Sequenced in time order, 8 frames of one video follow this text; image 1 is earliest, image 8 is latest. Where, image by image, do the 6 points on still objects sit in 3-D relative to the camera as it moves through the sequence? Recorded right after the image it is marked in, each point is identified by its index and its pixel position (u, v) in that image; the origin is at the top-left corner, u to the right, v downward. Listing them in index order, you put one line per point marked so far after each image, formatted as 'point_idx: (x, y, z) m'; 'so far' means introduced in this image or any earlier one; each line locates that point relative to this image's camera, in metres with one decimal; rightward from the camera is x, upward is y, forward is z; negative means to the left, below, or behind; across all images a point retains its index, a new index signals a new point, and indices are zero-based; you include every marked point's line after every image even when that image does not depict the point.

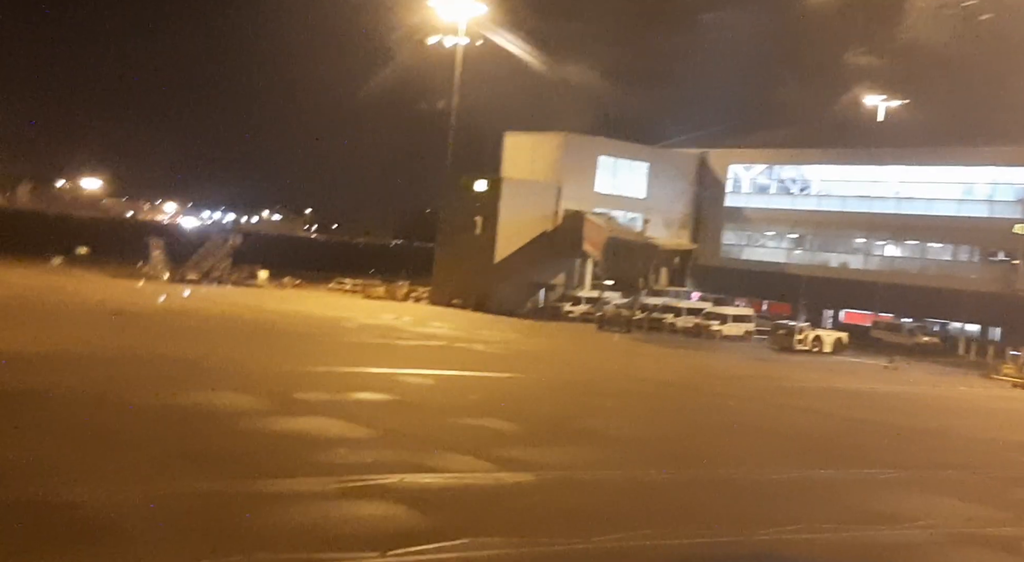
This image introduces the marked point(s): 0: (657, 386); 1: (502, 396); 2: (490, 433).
0: (+2.5, -1.8, +18.7) m
1: (-0.2, -1.5, +14.5) m
2: (-0.3, -1.6, +11.4) m
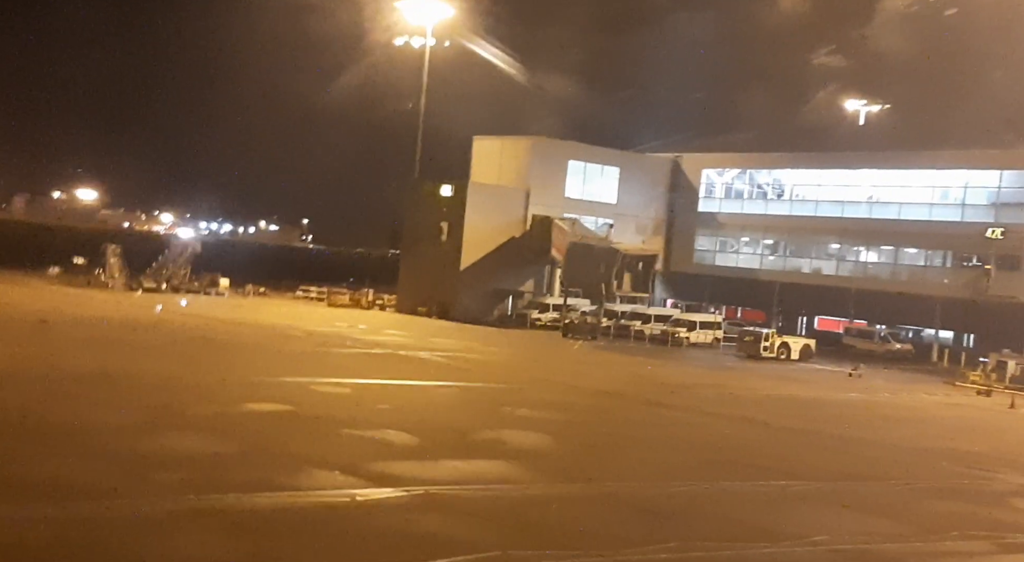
0: (+1.4, -1.9, +18.0) m
1: (-1.3, -1.6, +13.9) m
2: (-1.4, -1.6, +10.7) m
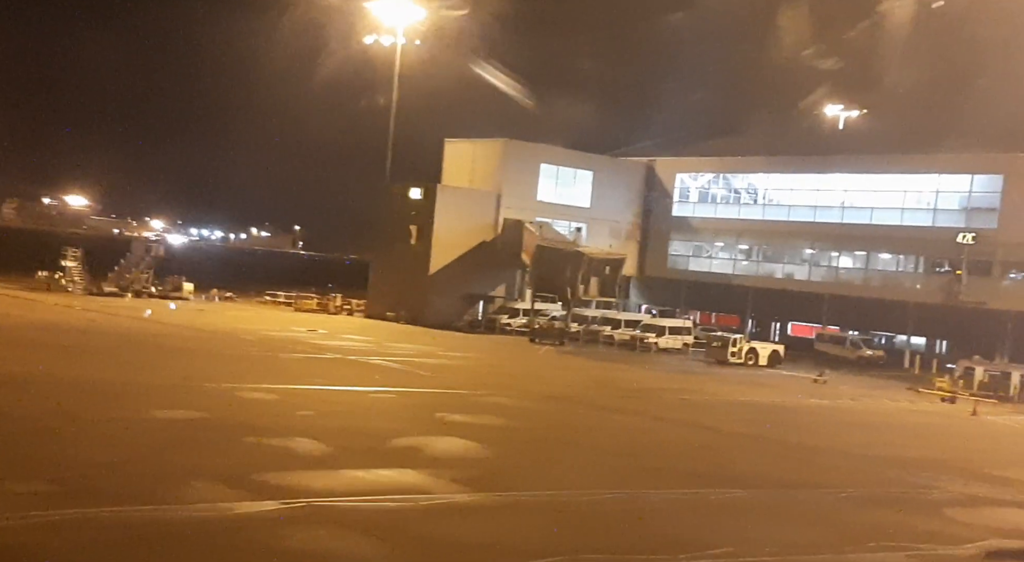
0: (+0.5, -1.9, +17.6) m
1: (-2.1, -1.6, +13.4) m
2: (-2.2, -1.6, +10.3) m
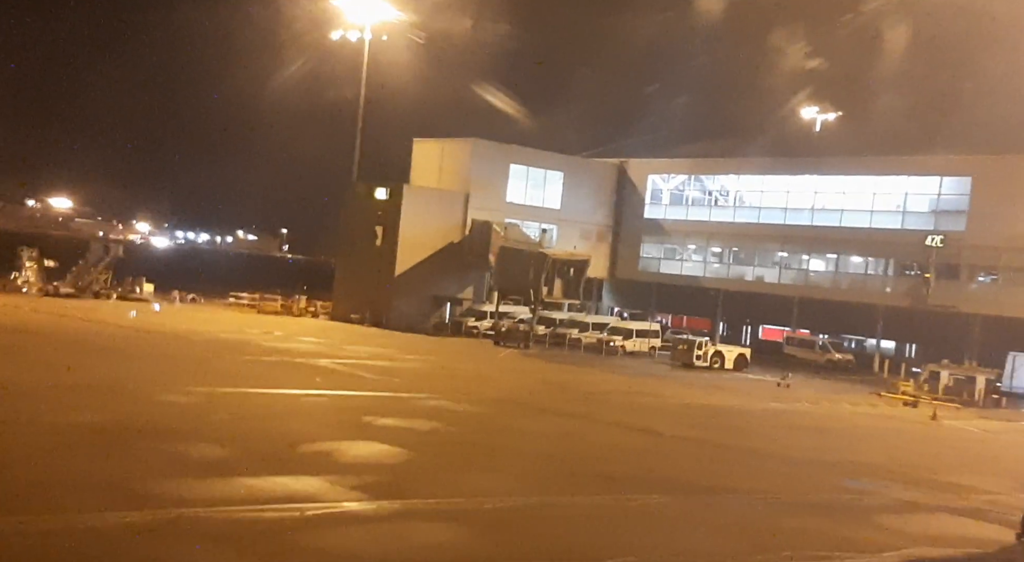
0: (-0.4, -1.9, +17.1) m
1: (-3.0, -1.6, +12.9) m
2: (-3.0, -1.6, +9.8) m
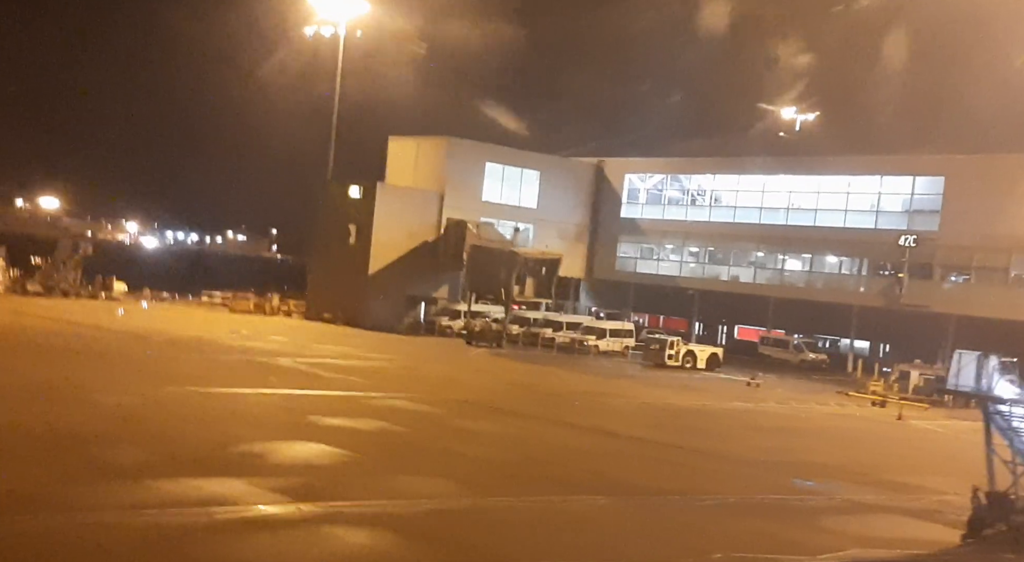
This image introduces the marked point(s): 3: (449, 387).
0: (-1.0, -1.9, +16.9) m
1: (-3.6, -1.5, +12.7) m
2: (-3.6, -1.6, +9.6) m
3: (-1.1, -1.9, +19.6) m
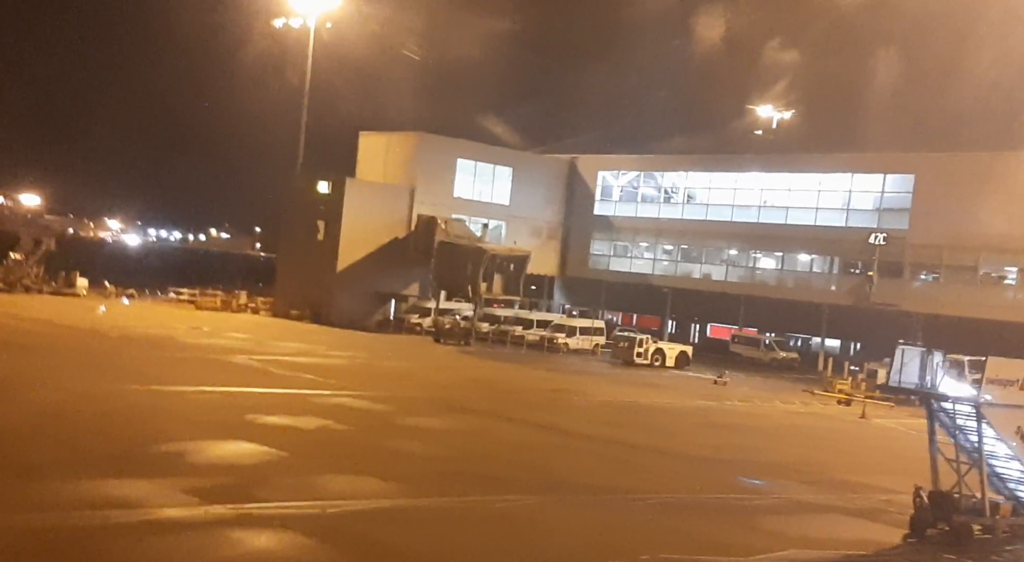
0: (-1.7, -1.8, +16.6) m
1: (-4.2, -1.5, +12.4) m
2: (-4.2, -1.5, +9.2) m
3: (-1.9, -1.8, +19.3) m
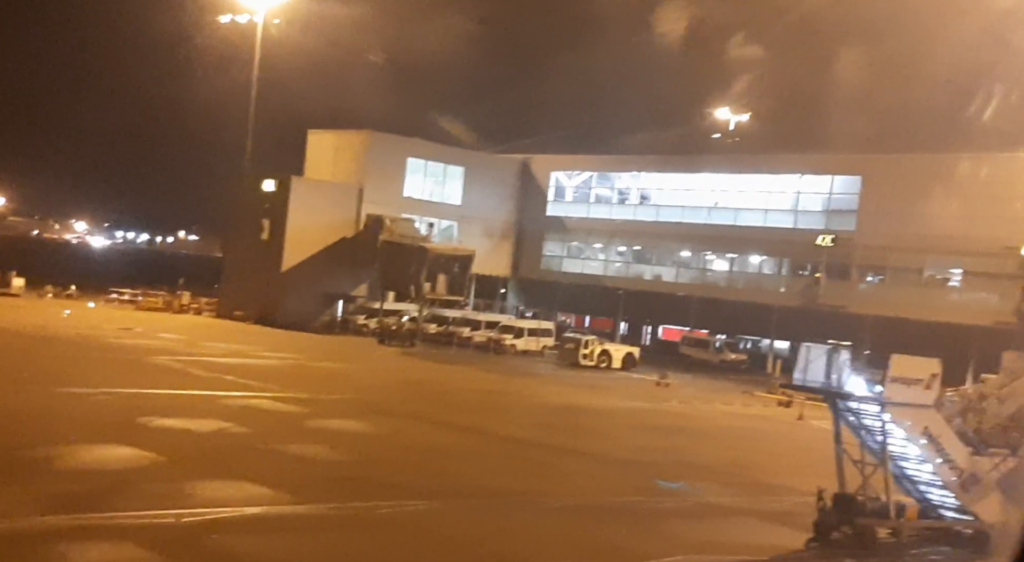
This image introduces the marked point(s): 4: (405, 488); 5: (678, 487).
0: (-2.9, -1.8, +16.1) m
1: (-5.3, -1.4, +11.8) m
2: (-5.1, -1.4, +8.6) m
3: (-3.1, -1.8, +18.8) m
4: (-1.0, -1.9, +10.0) m
5: (+1.8, -2.2, +11.7) m
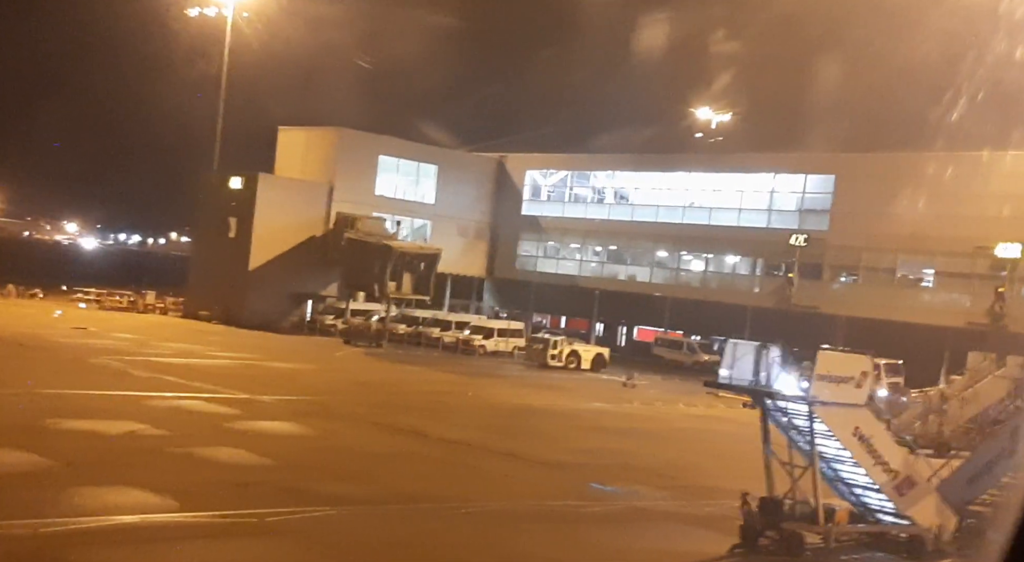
0: (-3.6, -1.7, +15.6) m
1: (-6.0, -1.3, +11.2) m
2: (-5.9, -1.3, +8.1) m
3: (-3.9, -1.8, +18.3) m
4: (-1.7, -1.9, +9.5) m
5: (+1.0, -2.2, +11.2) m
